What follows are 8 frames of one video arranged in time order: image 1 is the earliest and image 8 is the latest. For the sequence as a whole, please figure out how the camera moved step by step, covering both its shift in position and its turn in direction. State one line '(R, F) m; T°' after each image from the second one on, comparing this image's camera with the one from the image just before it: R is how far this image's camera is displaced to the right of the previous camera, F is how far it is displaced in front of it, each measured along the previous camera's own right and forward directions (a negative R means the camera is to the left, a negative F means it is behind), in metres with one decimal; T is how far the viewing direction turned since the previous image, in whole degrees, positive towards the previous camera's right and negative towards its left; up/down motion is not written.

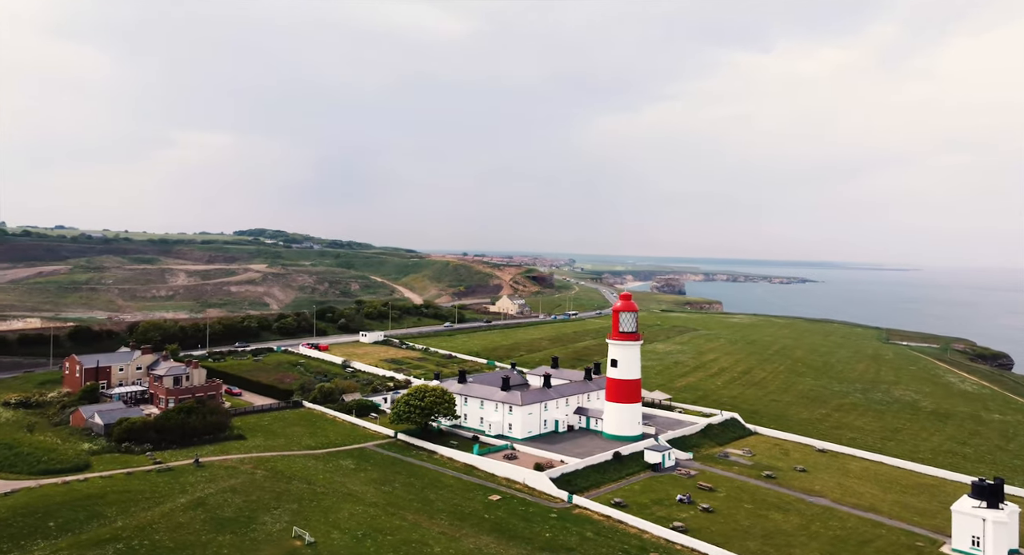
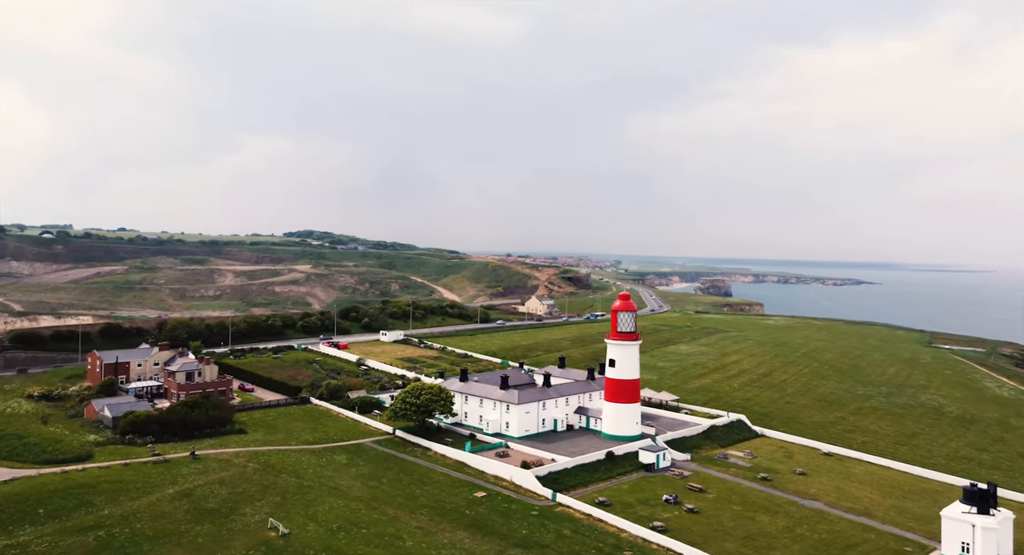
(+3.5, -0.1) m; -3°
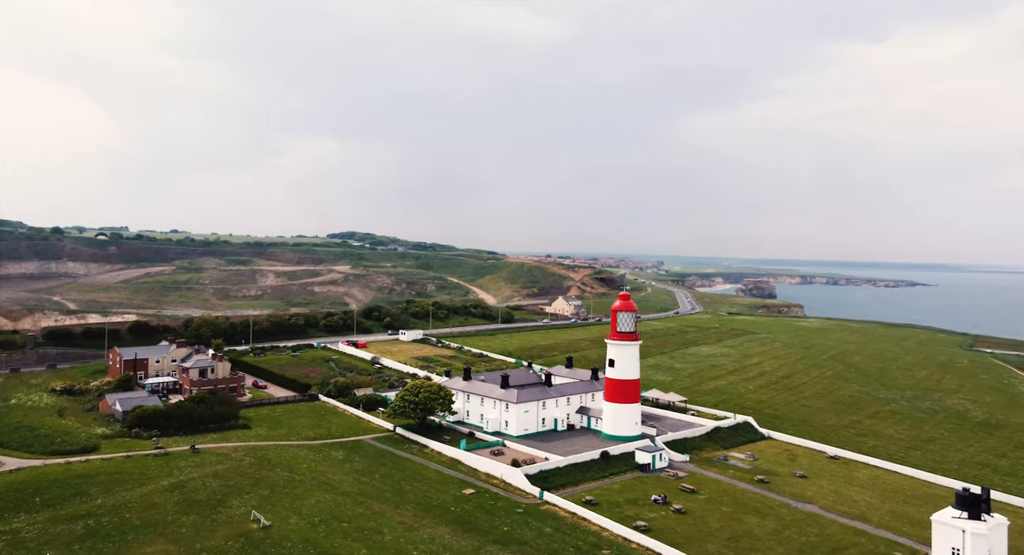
(+3.1, -0.2) m; -3°
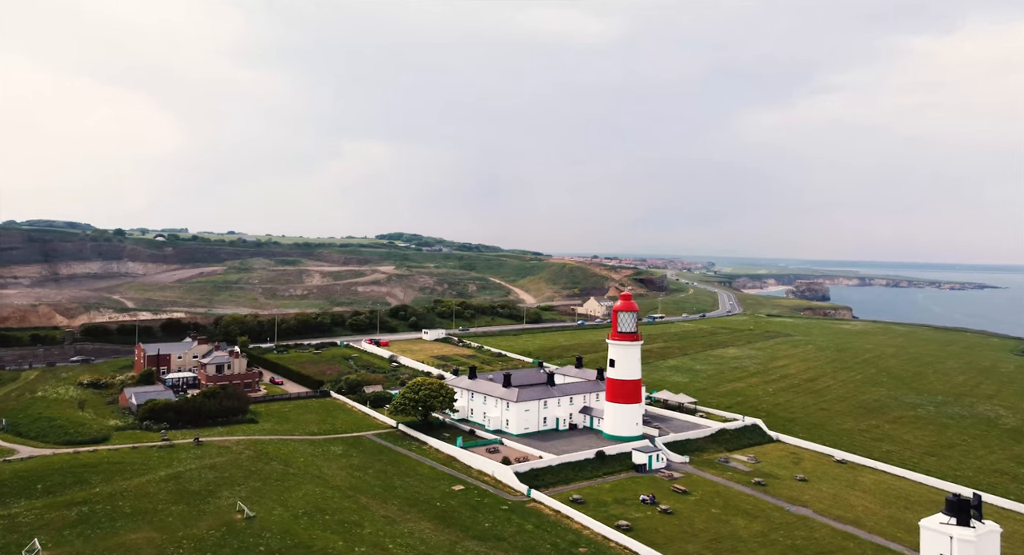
(+3.5, -0.2) m; -3°
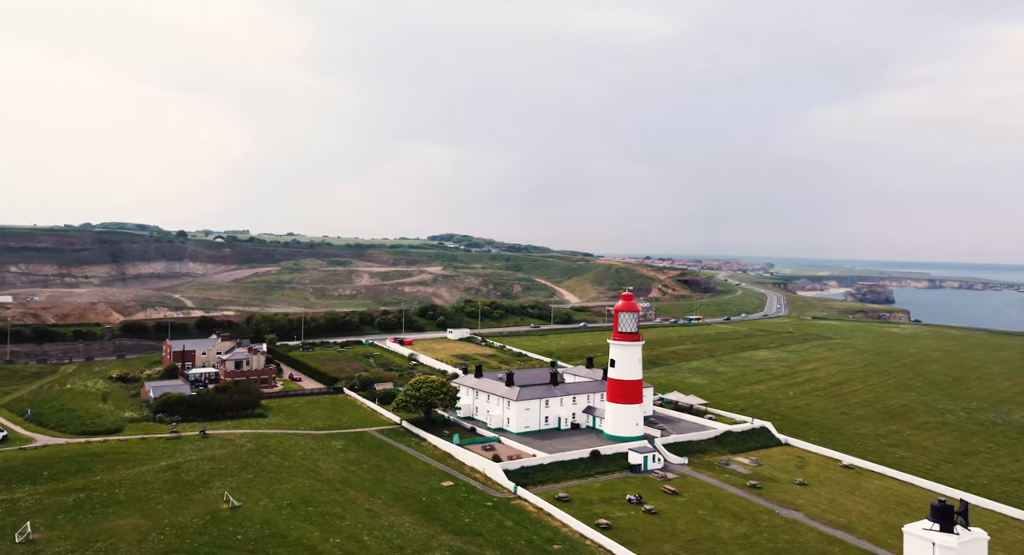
(+3.8, -0.3) m; -4°
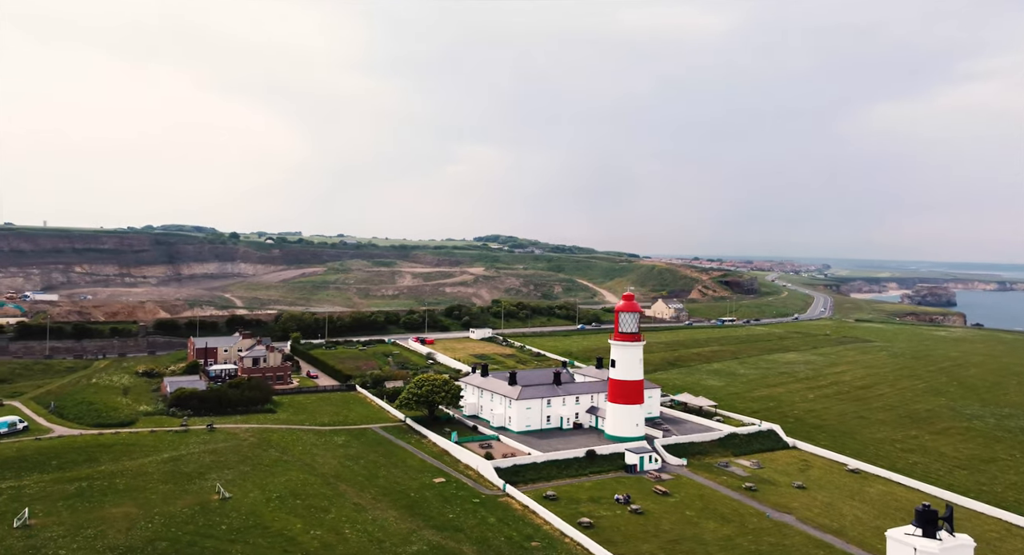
(+3.4, -0.3) m; -3°
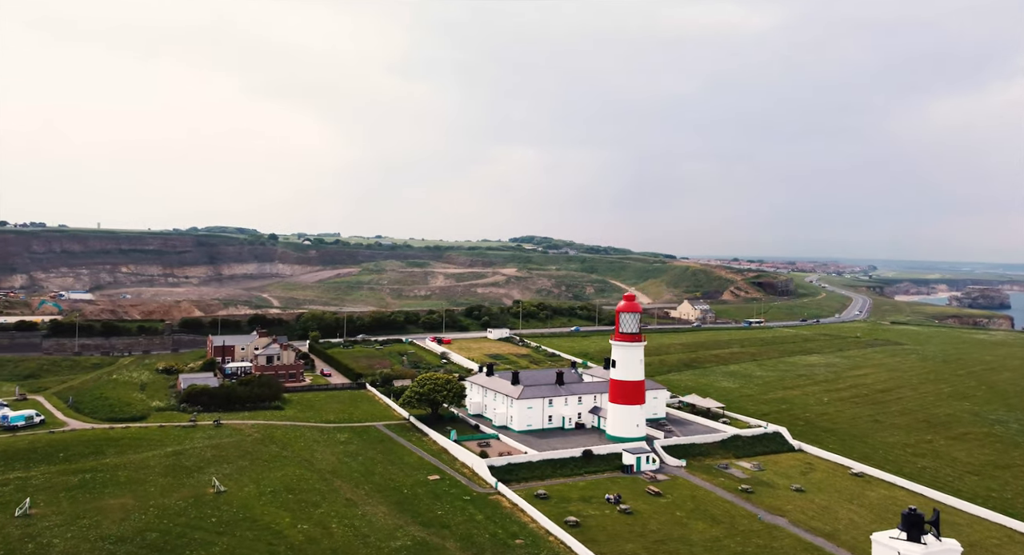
(+2.6, -0.3) m; -3°
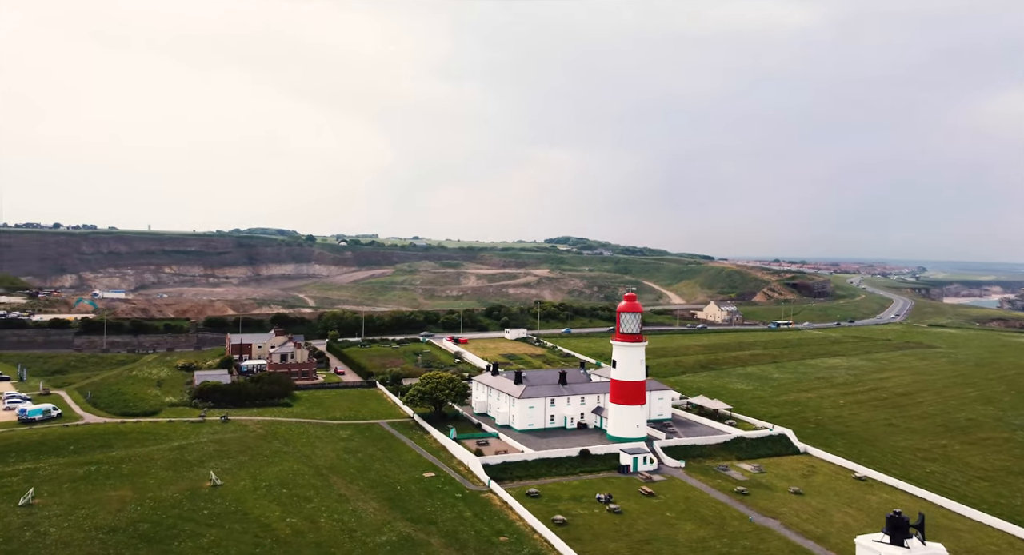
(+2.7, -0.3) m; -3°
